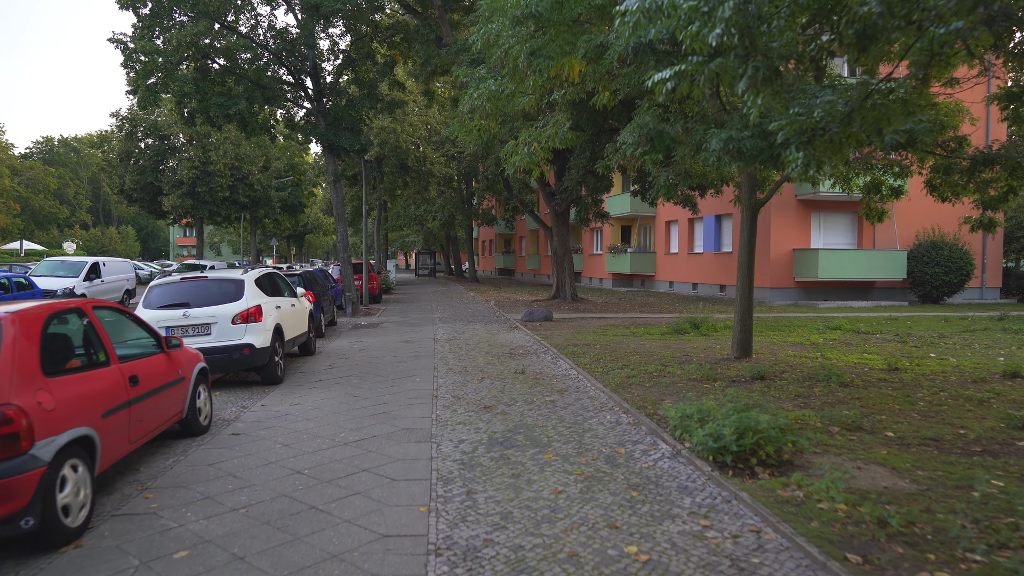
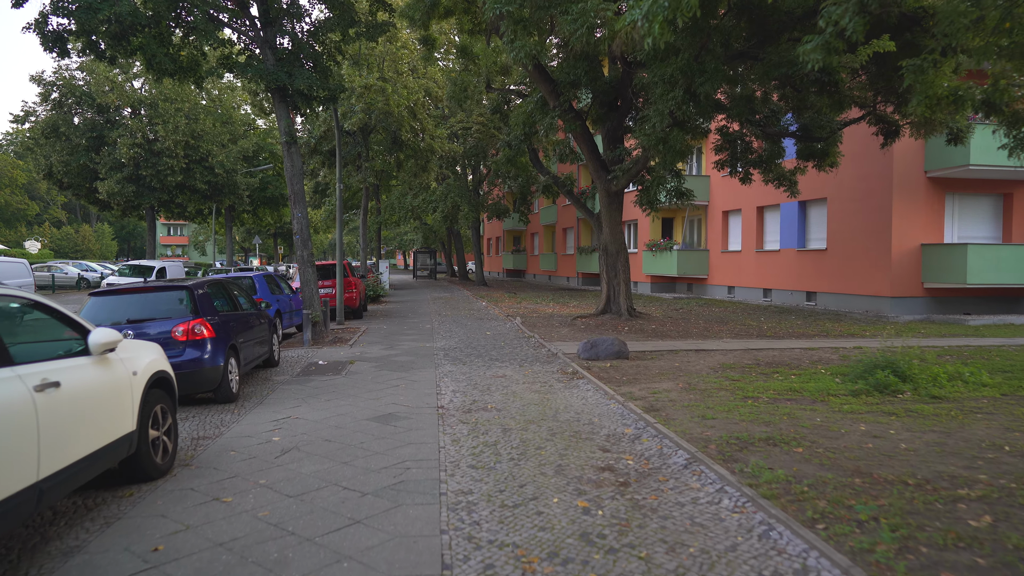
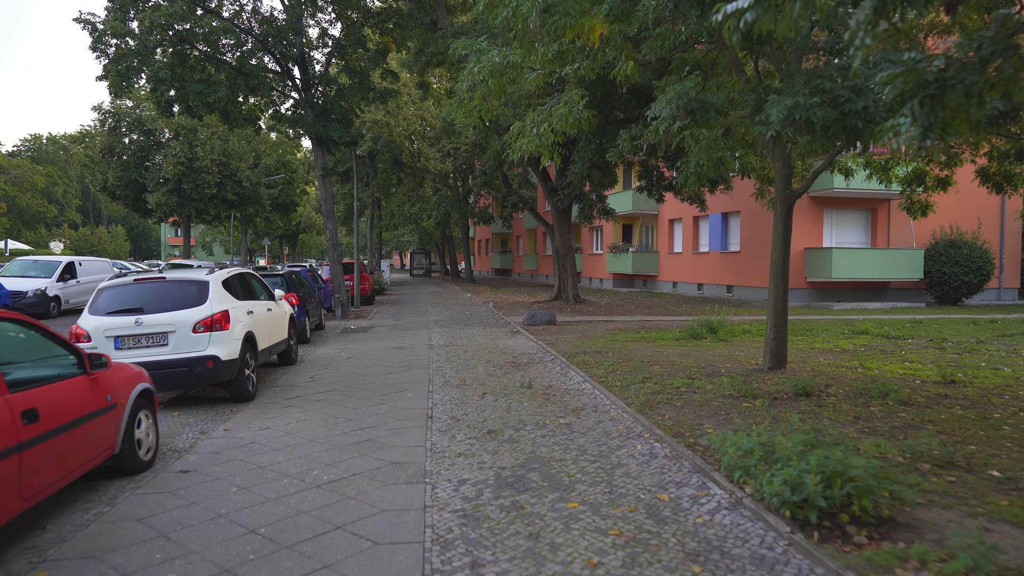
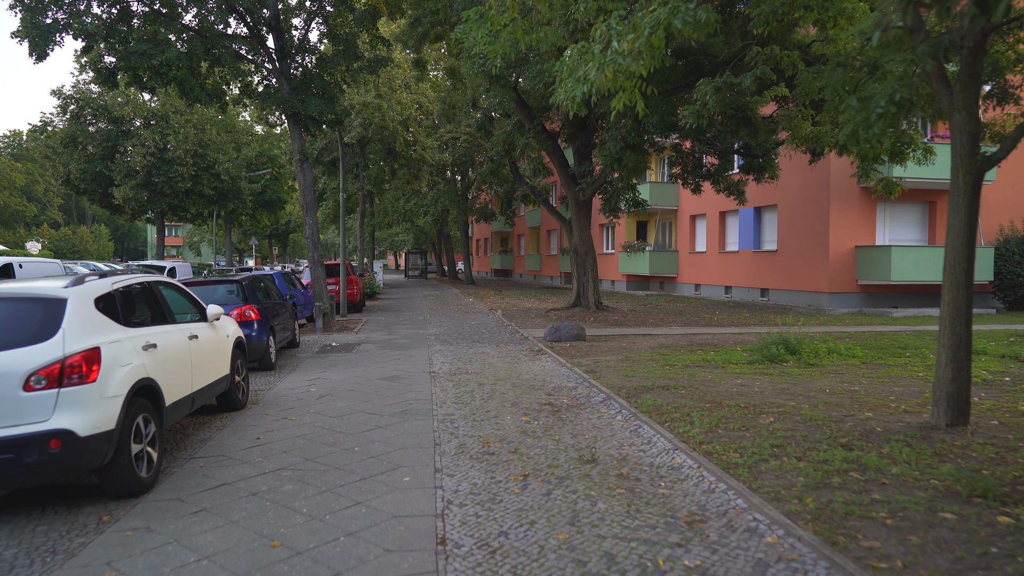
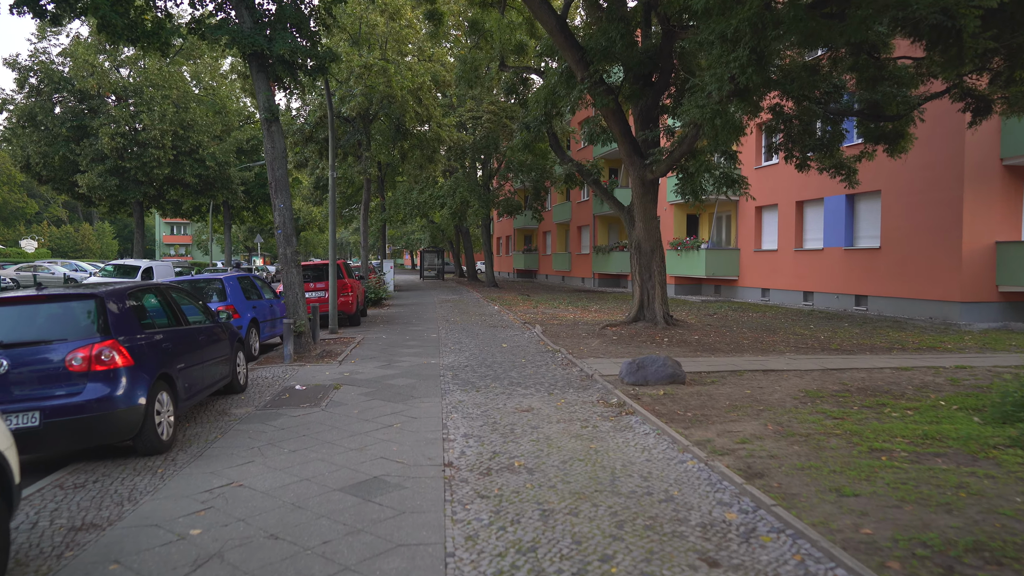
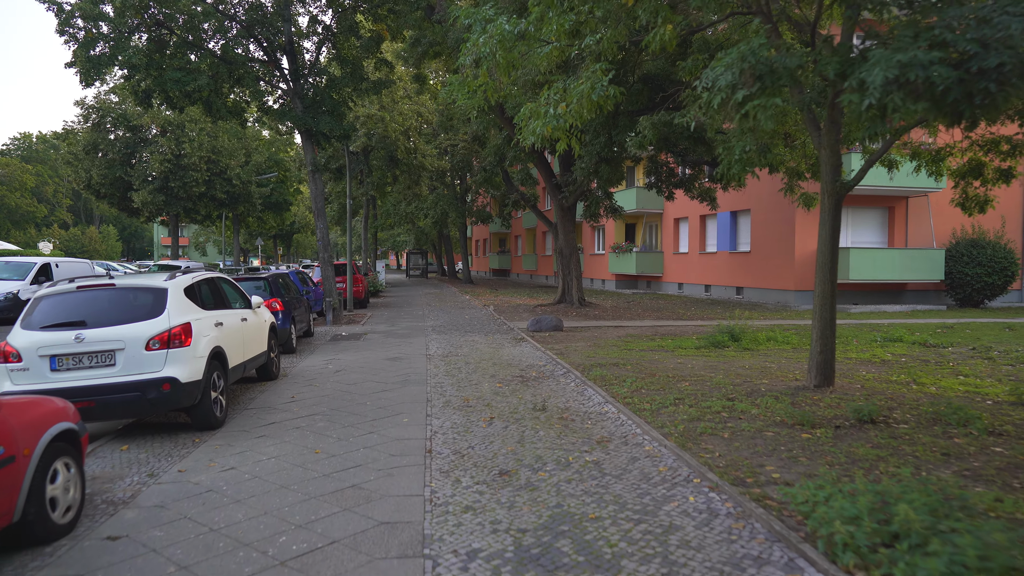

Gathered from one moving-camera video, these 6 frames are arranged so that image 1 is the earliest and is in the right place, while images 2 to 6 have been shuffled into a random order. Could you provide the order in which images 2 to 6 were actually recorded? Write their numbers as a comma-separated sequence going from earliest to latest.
3, 6, 4, 2, 5
